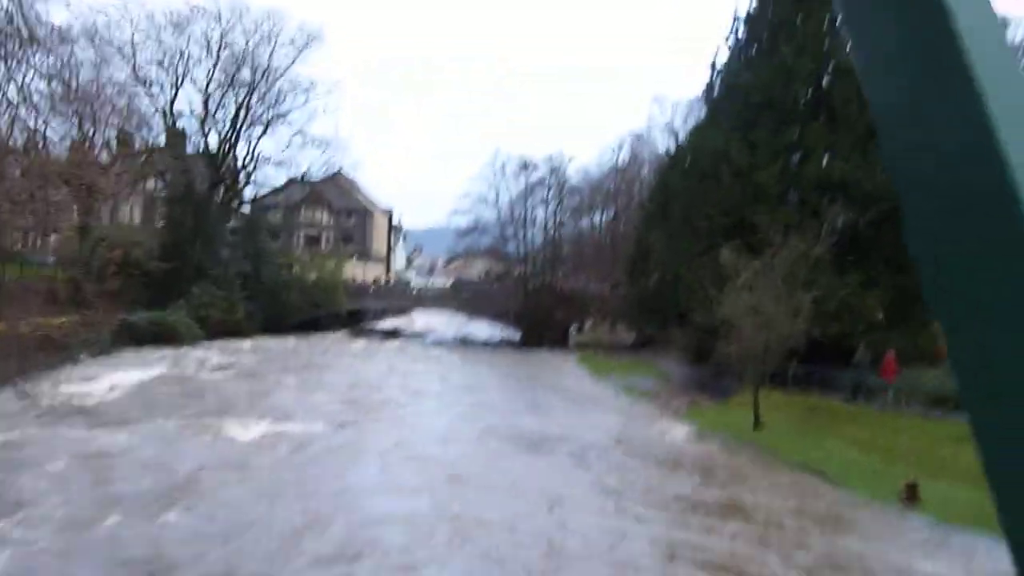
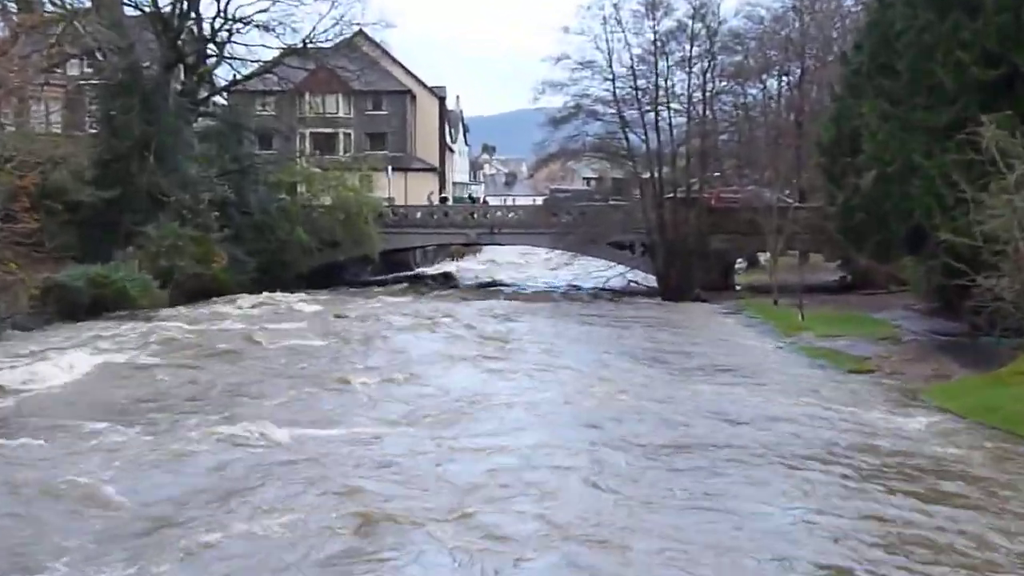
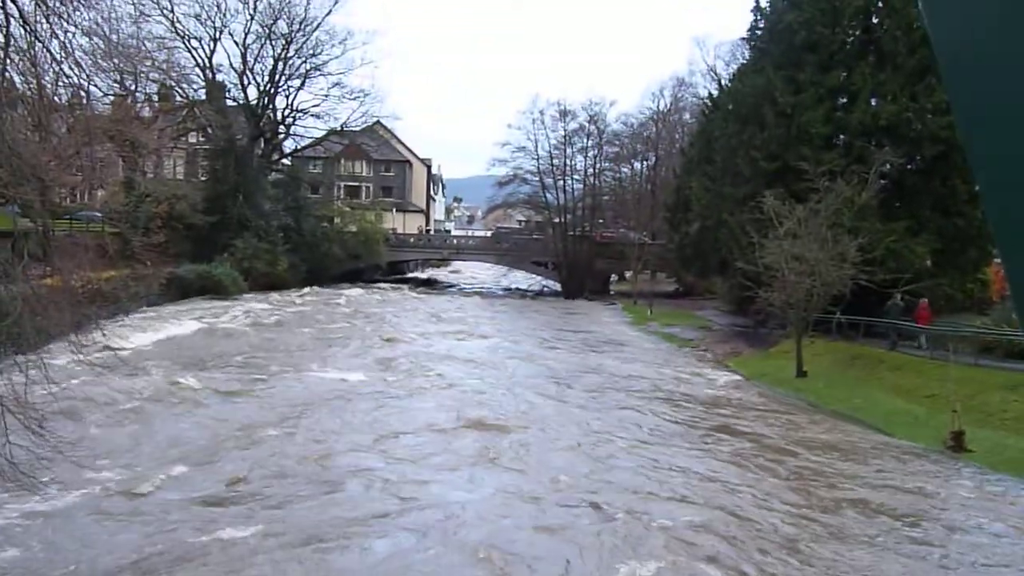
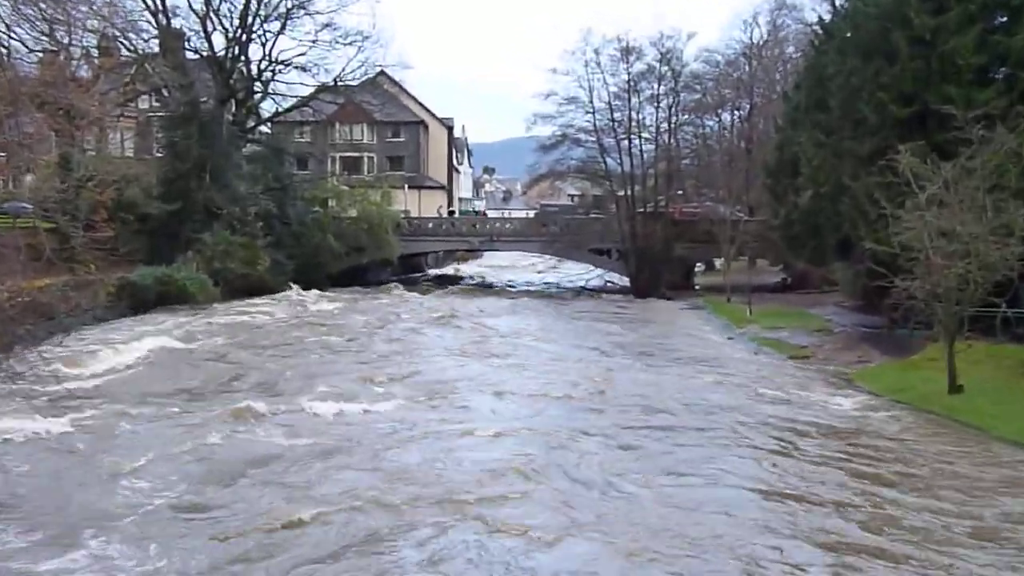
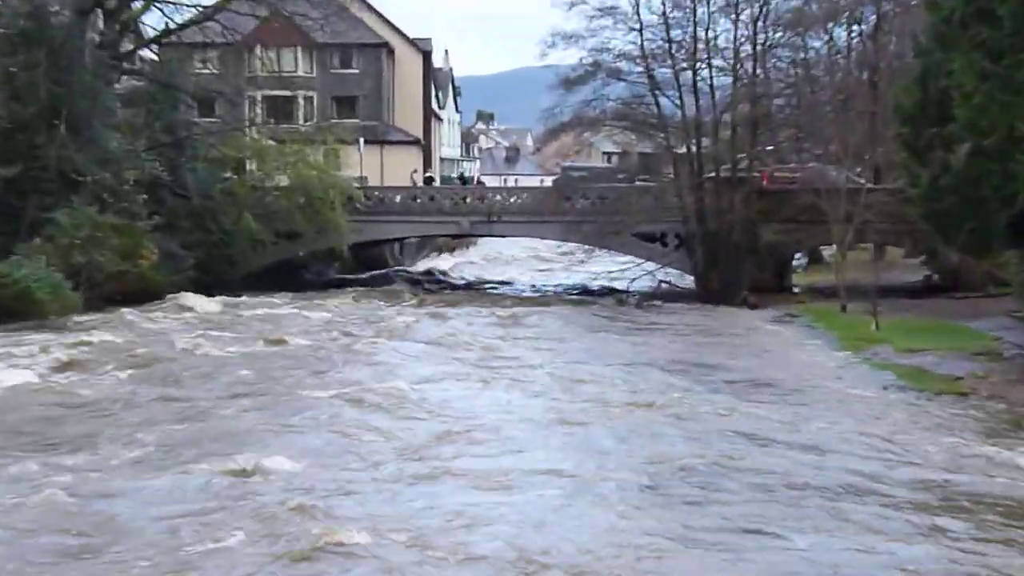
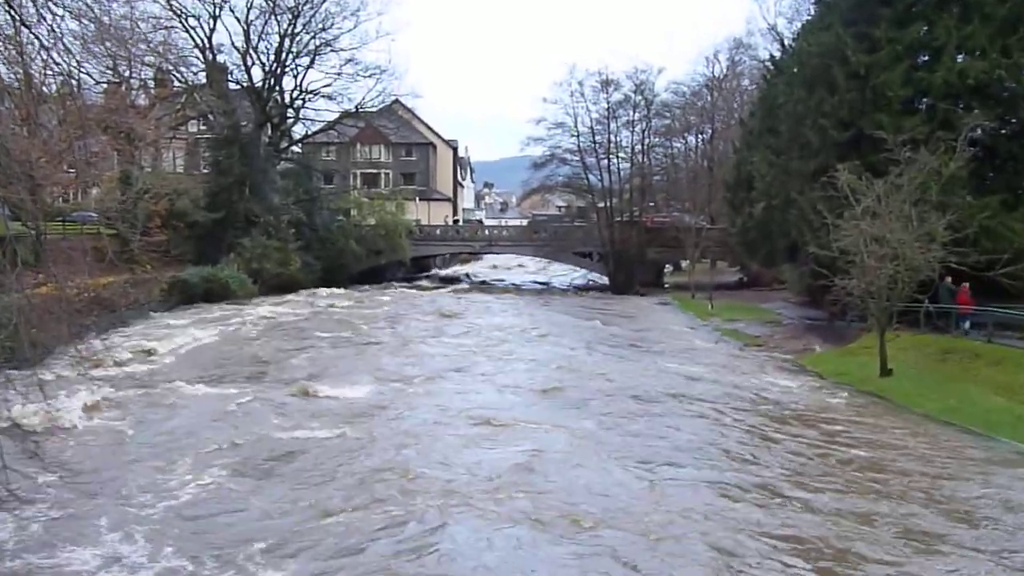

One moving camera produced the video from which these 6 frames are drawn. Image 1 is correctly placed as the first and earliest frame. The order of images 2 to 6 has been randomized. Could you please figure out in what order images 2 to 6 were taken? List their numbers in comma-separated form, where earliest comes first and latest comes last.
3, 6, 4, 2, 5
